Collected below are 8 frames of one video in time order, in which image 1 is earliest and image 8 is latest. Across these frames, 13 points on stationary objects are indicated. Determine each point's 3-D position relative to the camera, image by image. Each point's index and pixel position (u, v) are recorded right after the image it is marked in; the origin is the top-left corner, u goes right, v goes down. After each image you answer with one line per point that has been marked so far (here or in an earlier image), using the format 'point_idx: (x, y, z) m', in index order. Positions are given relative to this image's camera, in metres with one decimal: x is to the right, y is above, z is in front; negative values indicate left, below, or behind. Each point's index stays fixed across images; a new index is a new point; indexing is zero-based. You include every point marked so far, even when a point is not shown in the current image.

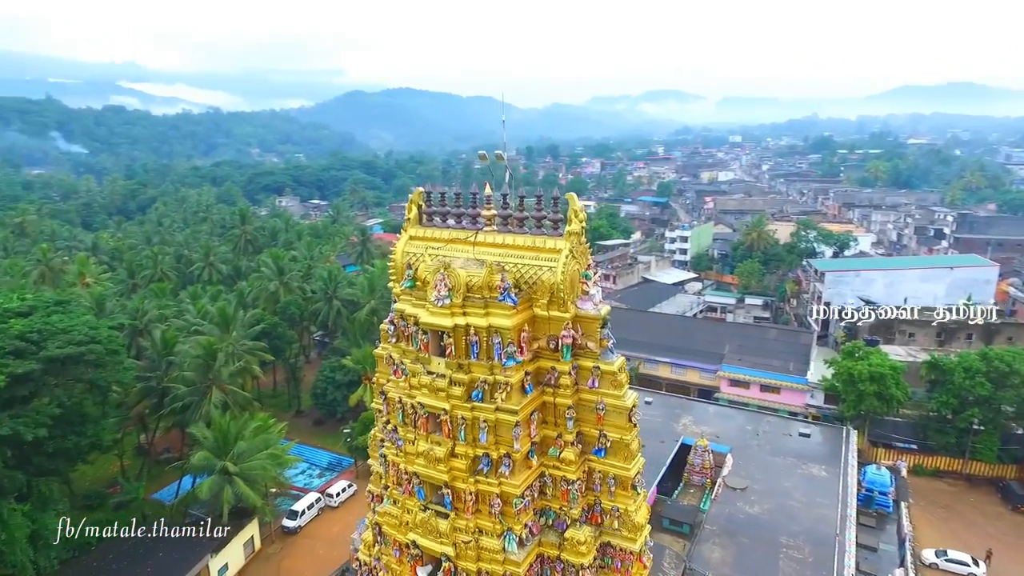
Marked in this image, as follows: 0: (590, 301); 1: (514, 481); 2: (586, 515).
0: (+0.8, -0.1, +6.4) m
1: (0.0, -1.9, +6.2) m
2: (+0.8, -2.5, +6.8) m
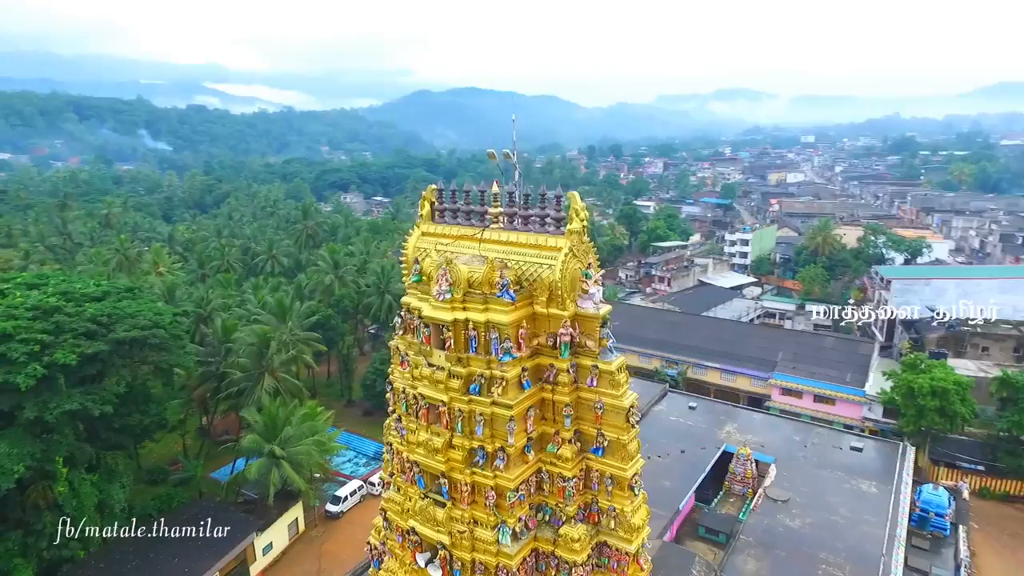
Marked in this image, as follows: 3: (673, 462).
0: (+0.8, -0.1, +6.5) m
1: (0.0, -1.9, +6.3) m
2: (+0.7, -2.5, +6.8) m
3: (+5.2, -5.6, +19.9) m
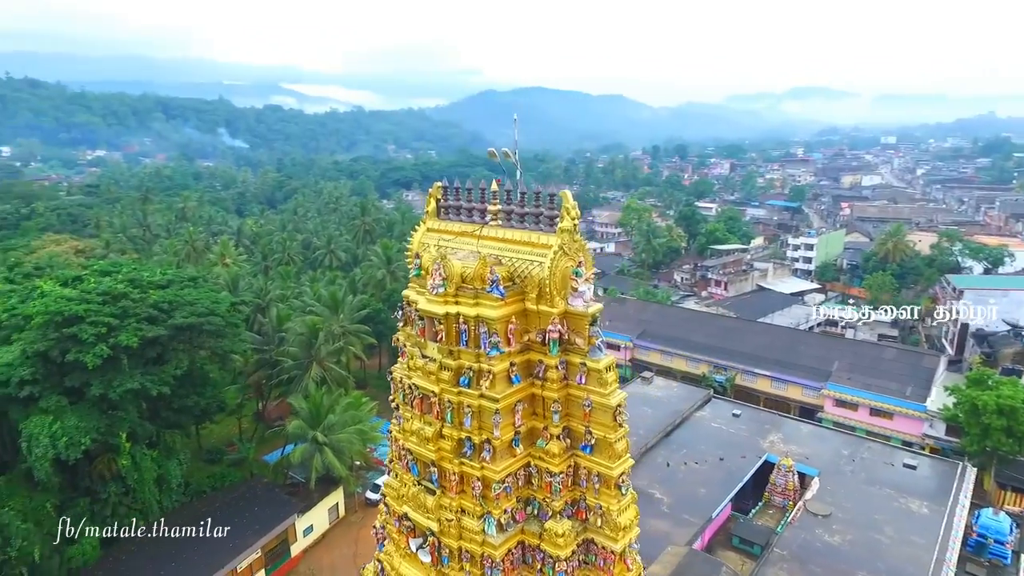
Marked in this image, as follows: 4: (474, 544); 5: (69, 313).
0: (+0.7, -0.1, +6.5) m
1: (-0.2, -1.9, +6.4) m
2: (+0.6, -2.5, +6.9) m
3: (+6.2, -5.7, +19.4) m
4: (-0.4, -2.8, +6.6) m
5: (-12.7, -0.7, +17.7) m
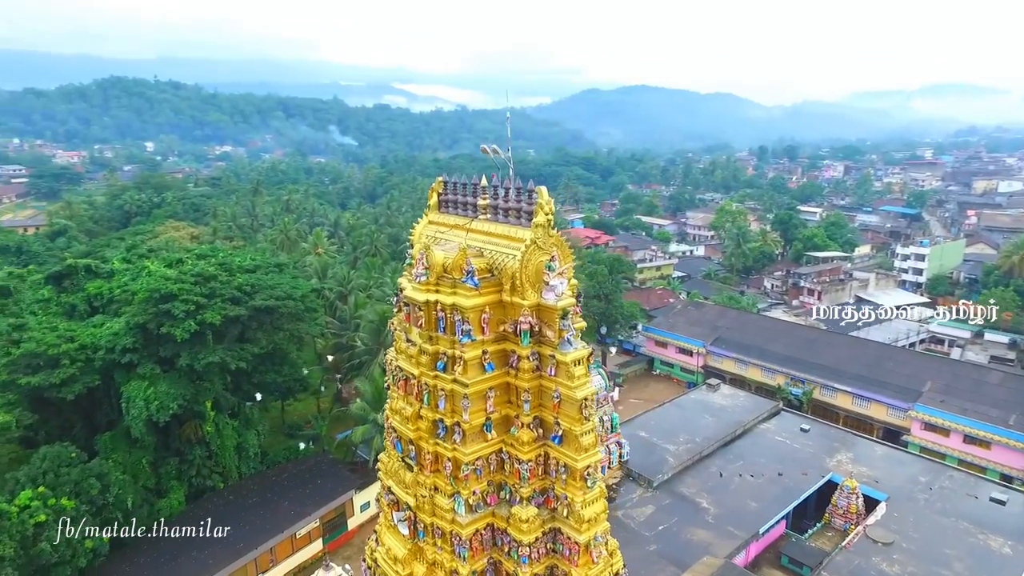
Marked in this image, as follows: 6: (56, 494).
0: (+0.5, -0.1, +6.7) m
1: (-0.5, -1.8, +6.7) m
2: (+0.3, -2.4, +7.0) m
3: (+7.7, -5.9, +18.6) m
4: (-0.7, -2.6, +6.9) m
5: (-11.1, -0.1, +19.7) m
6: (-12.4, -5.6, +16.9) m
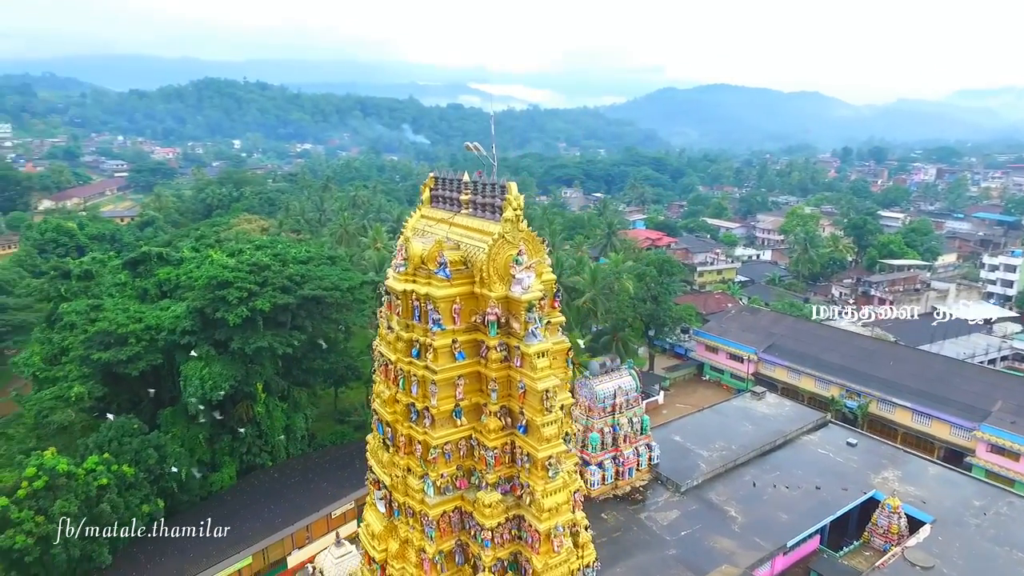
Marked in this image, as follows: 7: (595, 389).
0: (+0.1, 0.0, +6.8) m
1: (-0.9, -1.6, +7.0) m
2: (0.0, -2.3, +7.2) m
3: (+8.4, -6.1, +18.0) m
4: (-1.1, -2.5, +7.3) m
5: (-9.9, +0.3, +21.1) m
6: (-11.7, -5.2, +18.4) m
7: (+2.5, -3.0, +18.6) m
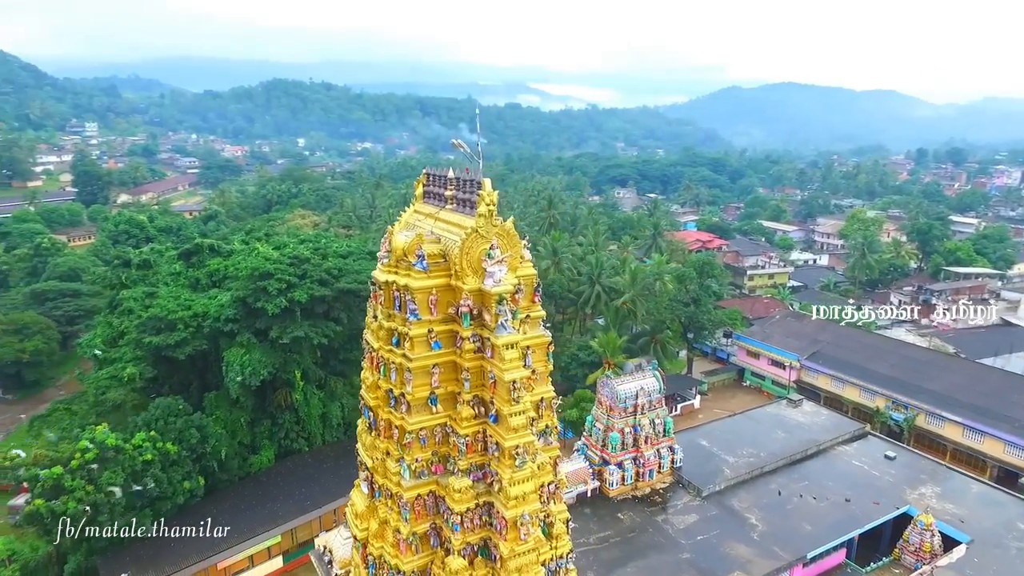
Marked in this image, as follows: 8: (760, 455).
0: (-0.1, +0.1, +7.0) m
1: (-1.2, -1.5, +7.3) m
2: (-0.3, -2.3, +7.5) m
3: (+8.9, -6.2, +17.4) m
4: (-1.4, -2.4, +7.6) m
5: (-8.9, +0.7, +22.1) m
6: (-11.1, -4.8, +19.6) m
7: (+3.1, -3.0, +18.5) m
8: (+7.9, -5.4, +19.8) m
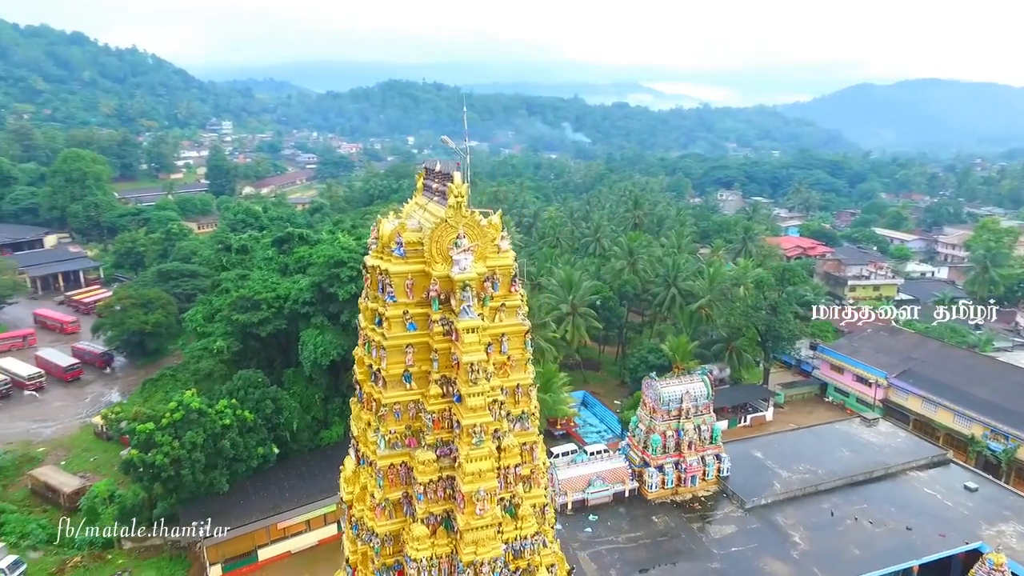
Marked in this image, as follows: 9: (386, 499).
0: (-0.5, +0.2, +7.5) m
1: (-1.6, -1.3, +7.9) m
2: (-0.8, -2.1, +7.9) m
3: (+9.8, -6.5, +16.2) m
4: (-1.8, -2.2, +8.2) m
5: (-6.7, +1.2, +23.8) m
6: (-9.5, -4.2, +21.7) m
7: (+4.4, -3.0, +18.3) m
8: (+9.3, -5.6, +18.8) m
9: (-1.6, -2.8, +8.0) m
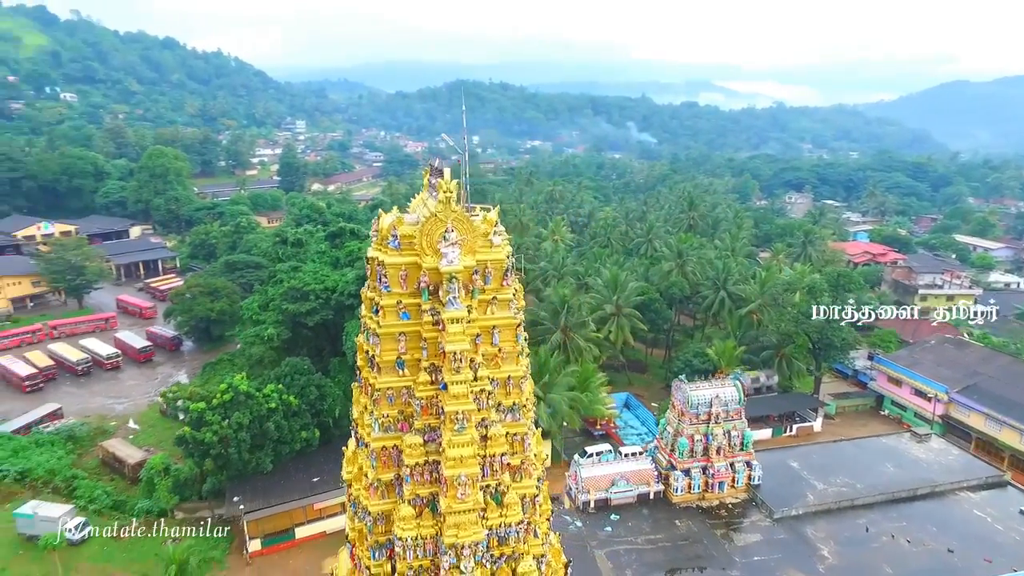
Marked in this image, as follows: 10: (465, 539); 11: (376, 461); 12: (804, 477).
0: (-0.7, +0.3, +7.8) m
1: (-1.8, -1.2, +8.3) m
2: (-0.9, -2.0, +8.2) m
3: (+10.3, -6.7, +15.5) m
4: (-2.0, -2.1, +8.6) m
5: (-5.1, +1.4, +24.6) m
6: (-8.3, -3.8, +22.8) m
7: (+5.2, -3.1, +18.0) m
8: (+10.0, -5.8, +18.0) m
9: (-1.8, -2.6, +8.5) m
10: (-0.6, -3.4, +8.4) m
11: (-1.8, -2.4, +8.5) m
12: (+8.8, -5.7, +18.5) m
